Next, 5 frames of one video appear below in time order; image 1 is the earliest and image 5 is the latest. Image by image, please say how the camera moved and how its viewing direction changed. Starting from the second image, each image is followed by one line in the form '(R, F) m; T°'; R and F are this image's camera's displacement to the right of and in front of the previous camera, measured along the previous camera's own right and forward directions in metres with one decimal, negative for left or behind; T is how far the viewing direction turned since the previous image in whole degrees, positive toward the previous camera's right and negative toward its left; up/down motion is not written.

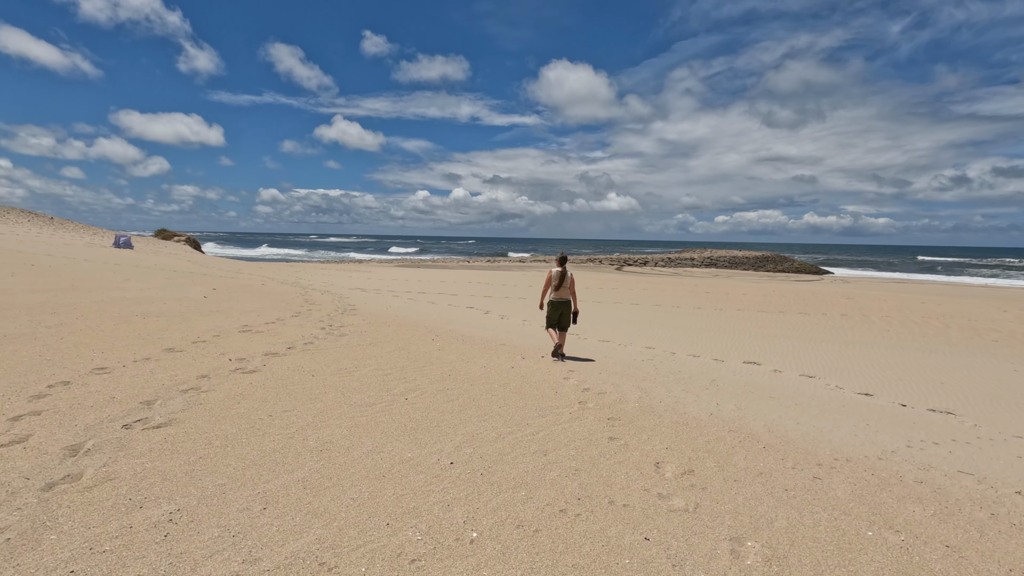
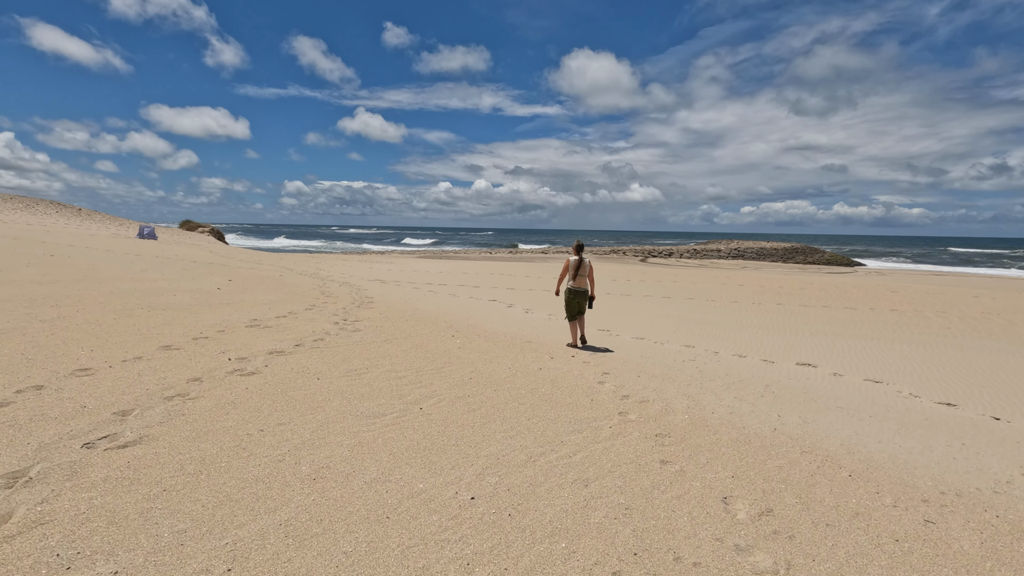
(-0.1, +0.7) m; -2°
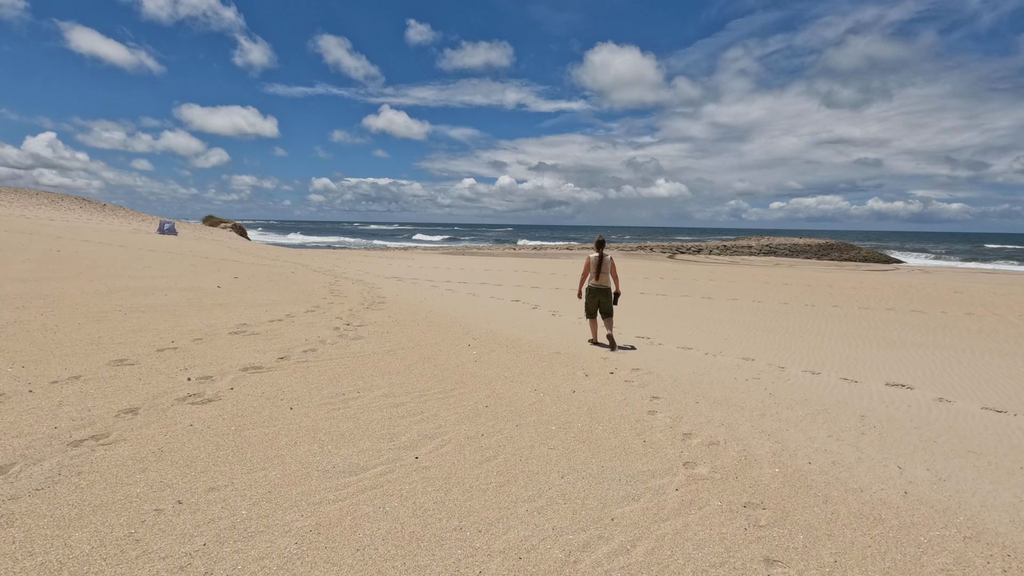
(0.0, +1.3) m; -3°
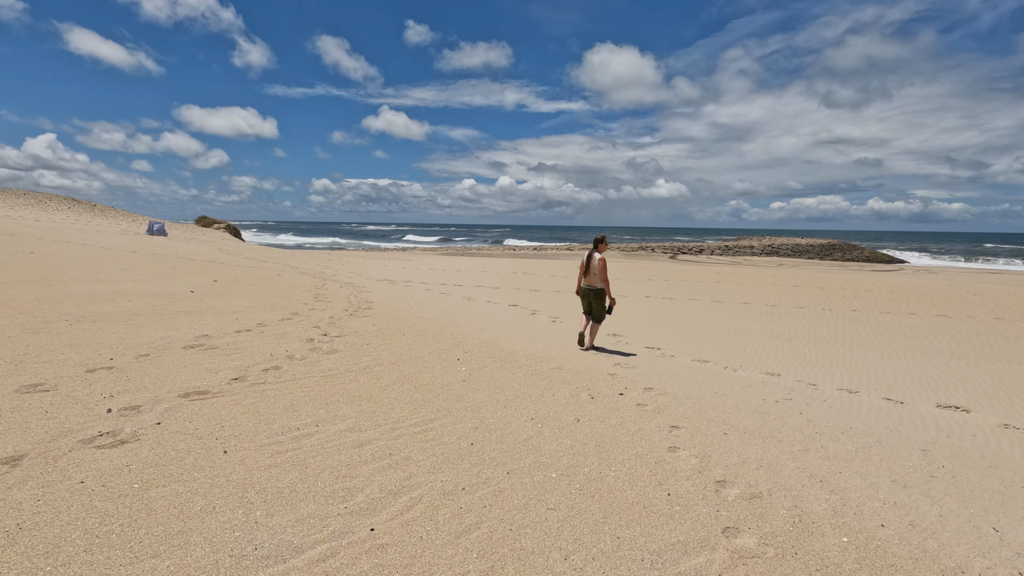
(+0.1, +0.9) m; 0°
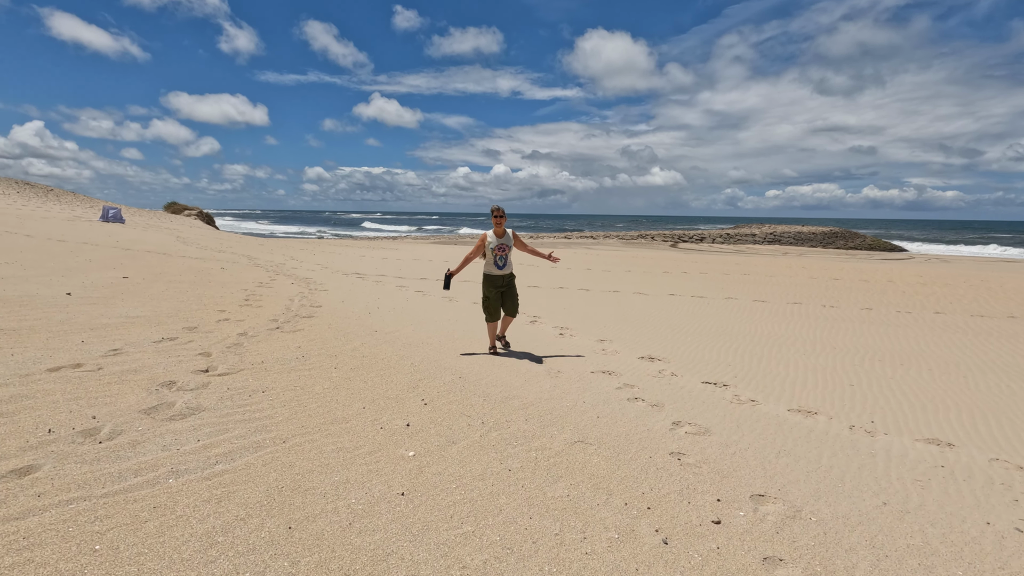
(0.0, +2.8) m; +1°
